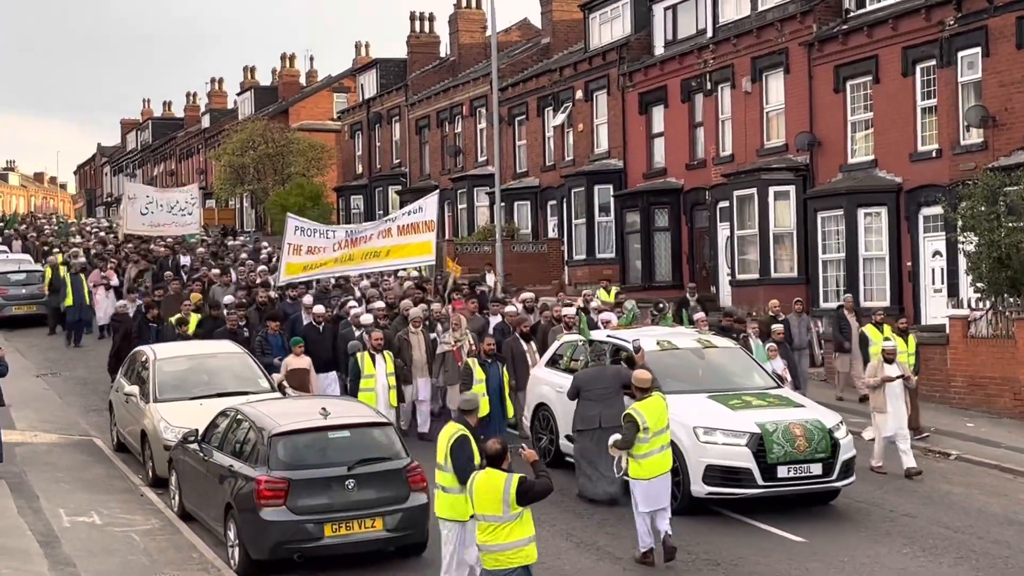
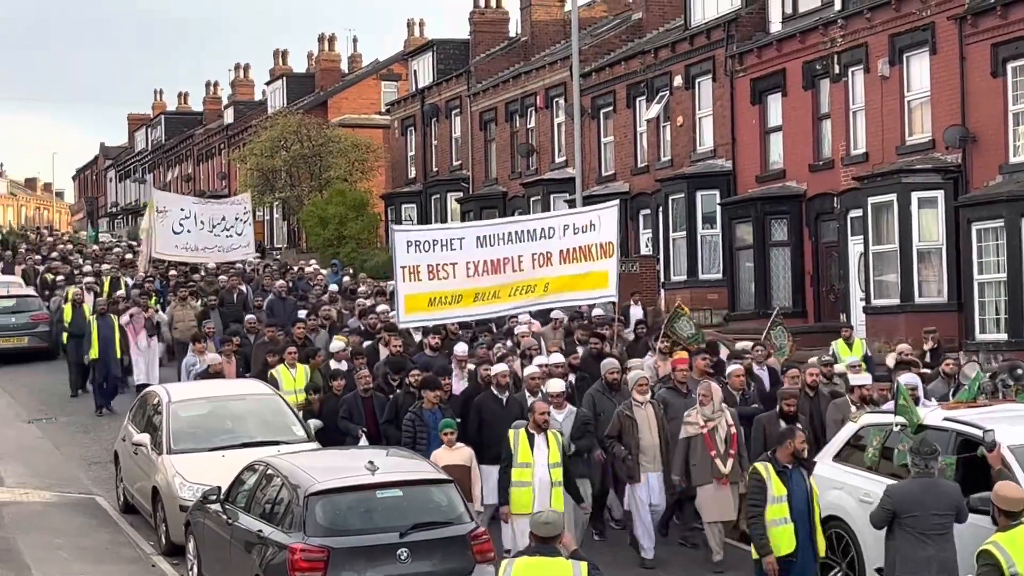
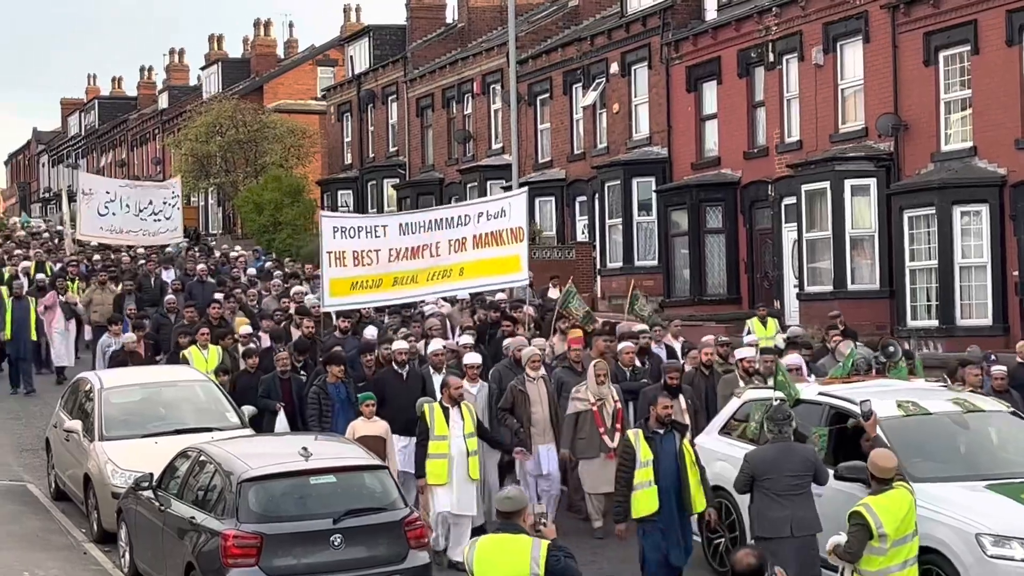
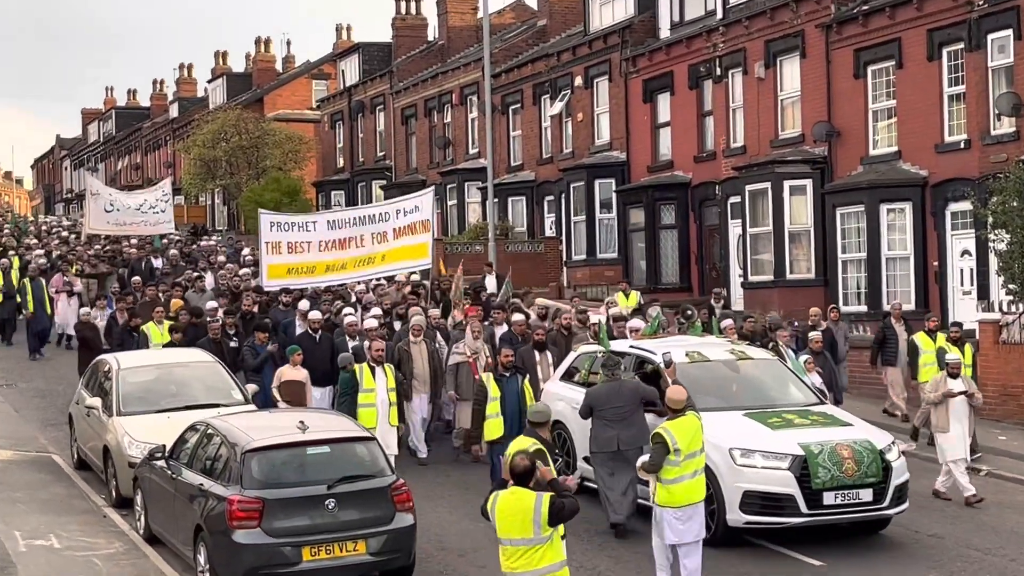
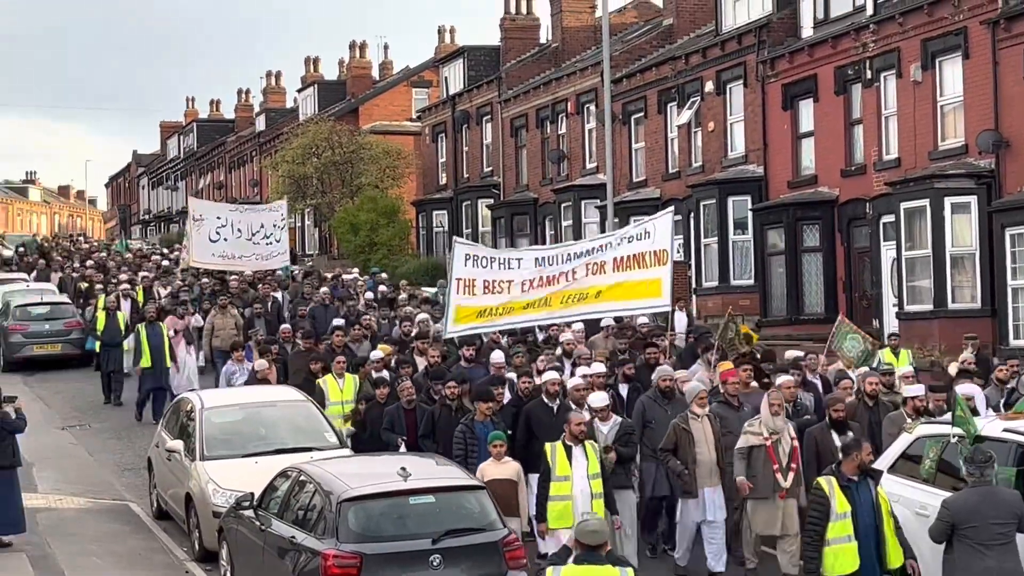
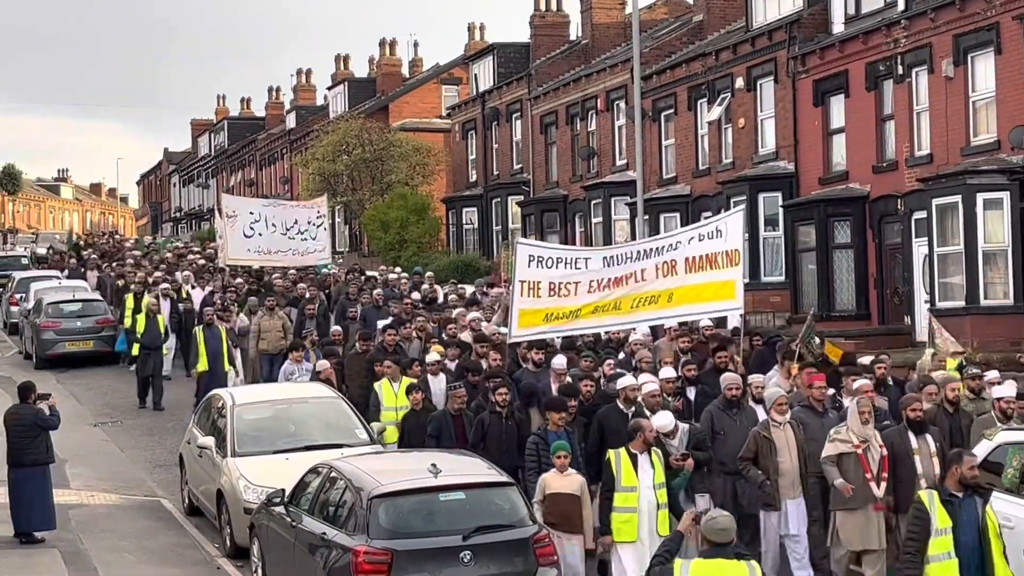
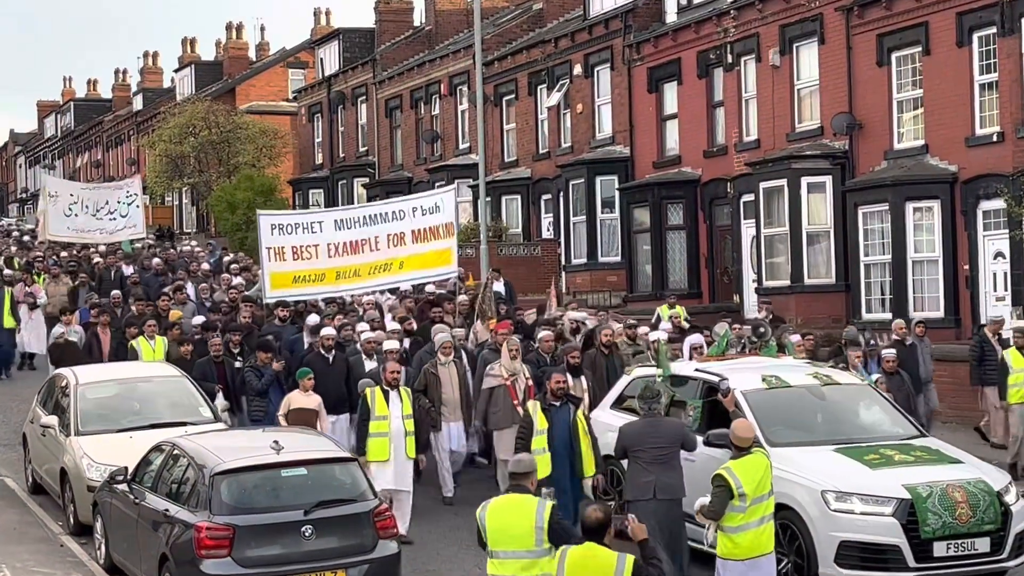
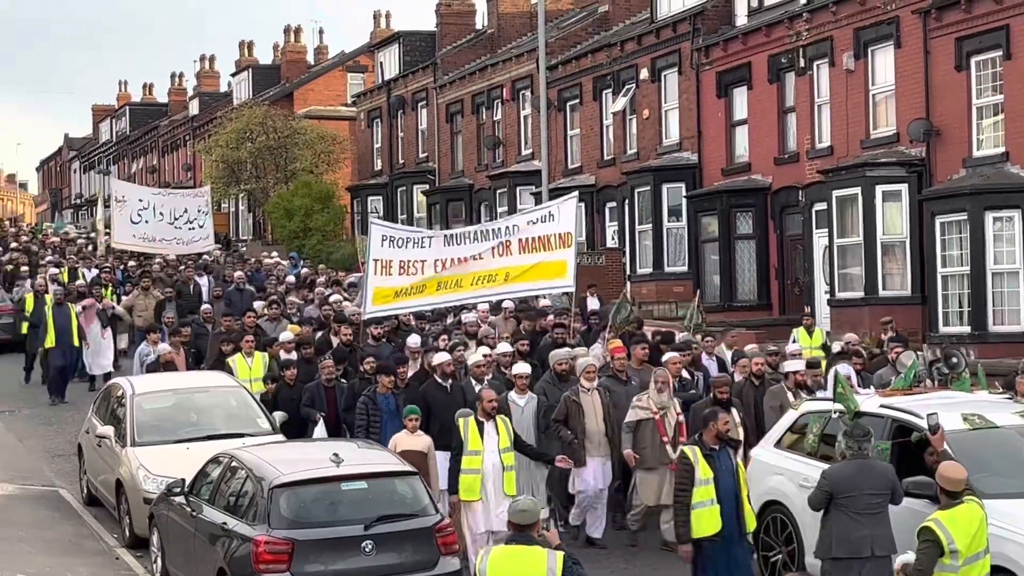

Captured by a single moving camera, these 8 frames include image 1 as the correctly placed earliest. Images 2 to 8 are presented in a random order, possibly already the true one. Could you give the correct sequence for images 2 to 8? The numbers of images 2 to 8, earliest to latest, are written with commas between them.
4, 7, 3, 8, 2, 5, 6
